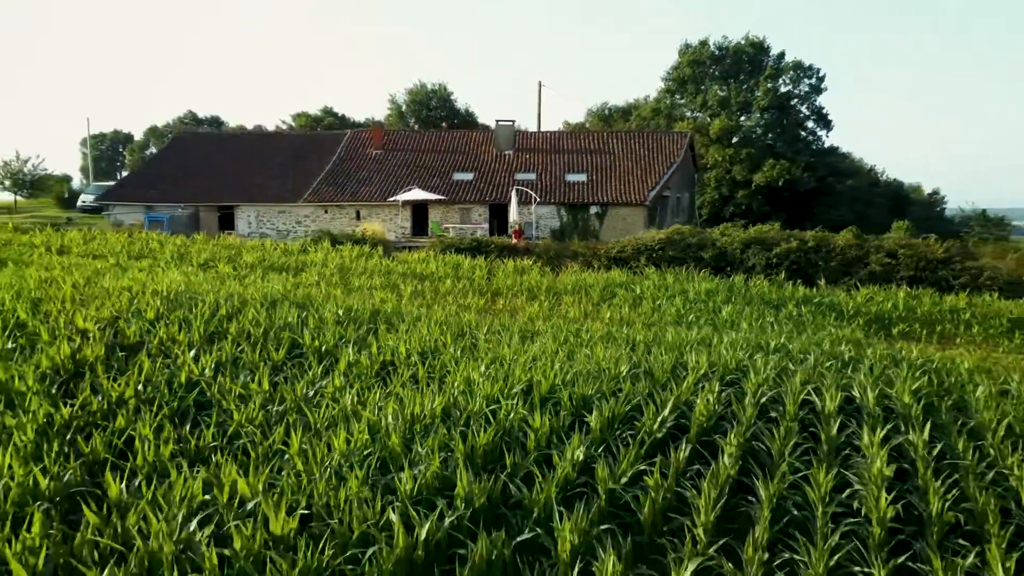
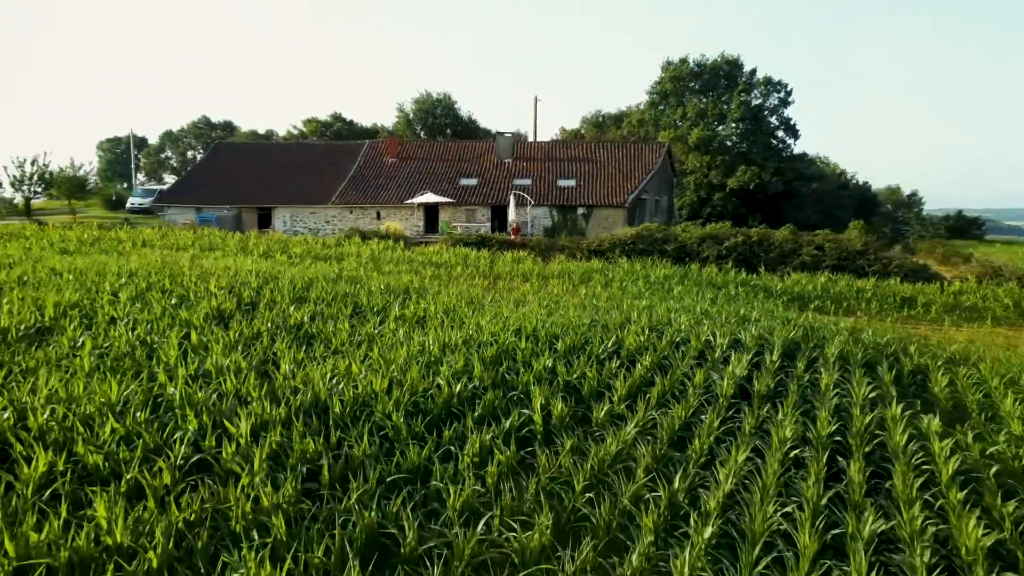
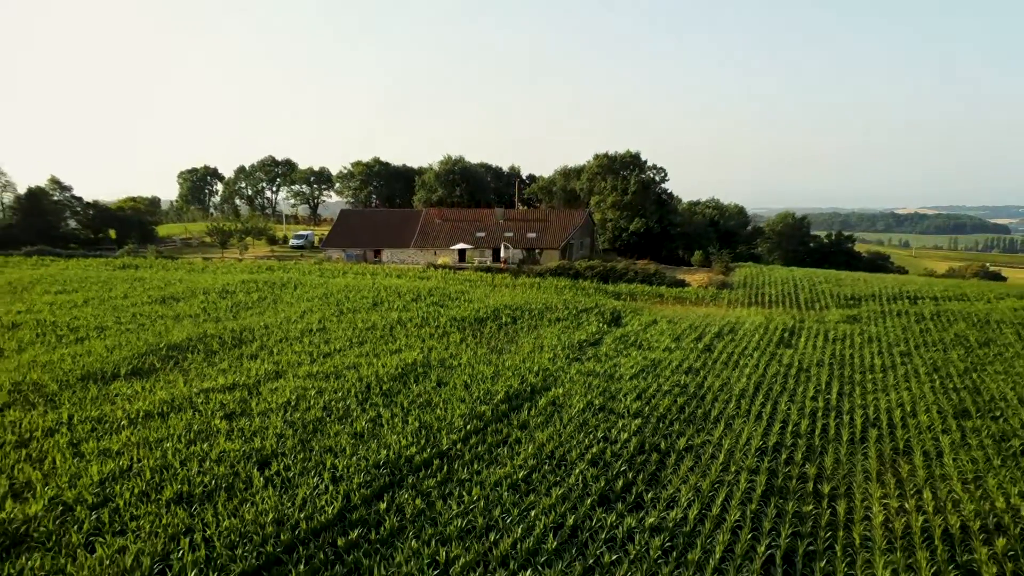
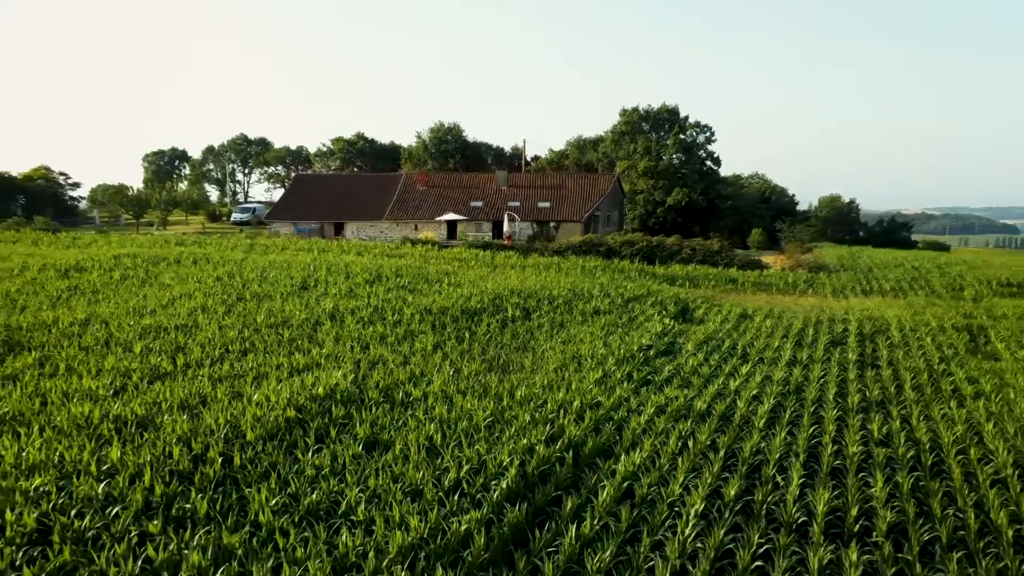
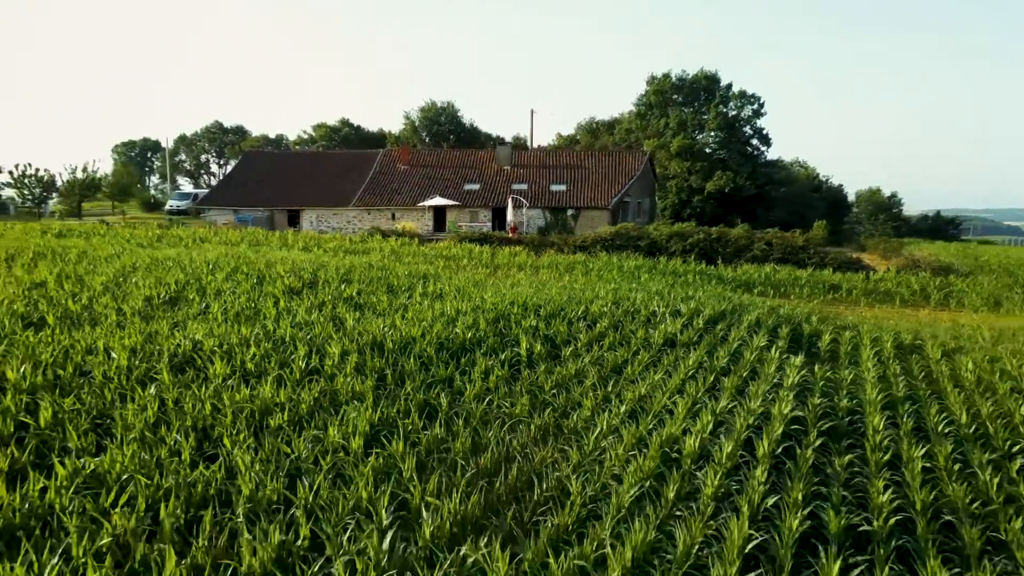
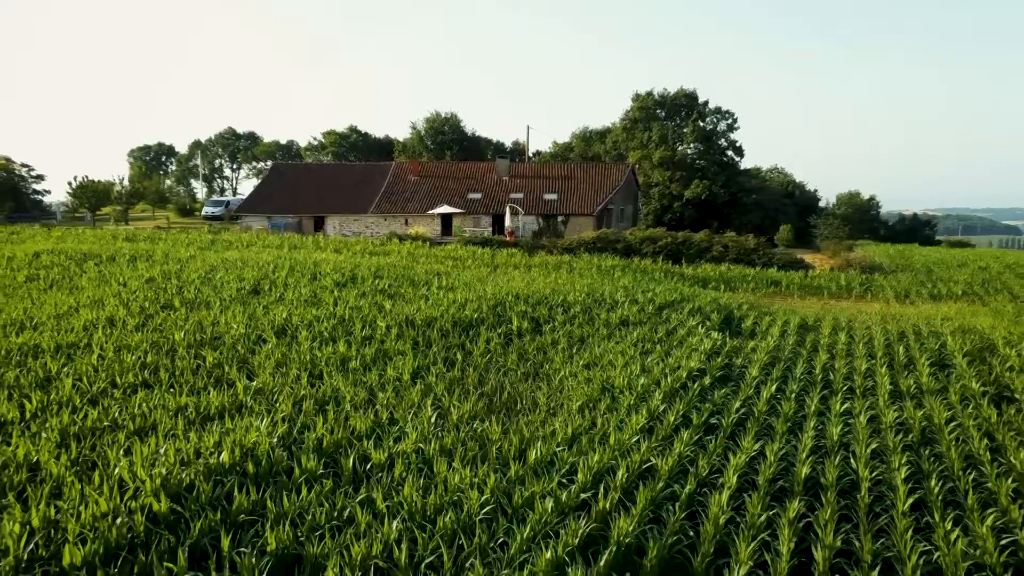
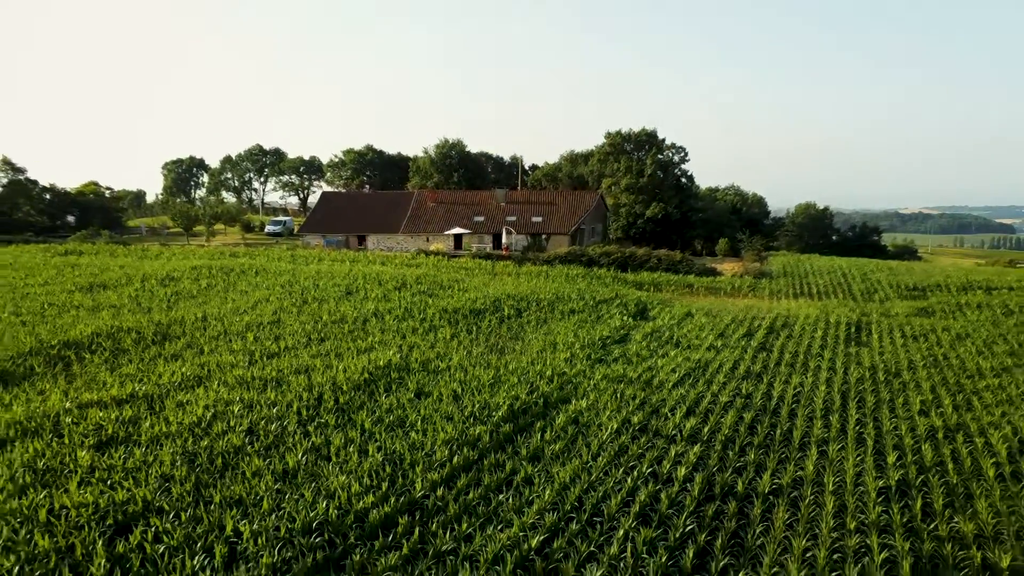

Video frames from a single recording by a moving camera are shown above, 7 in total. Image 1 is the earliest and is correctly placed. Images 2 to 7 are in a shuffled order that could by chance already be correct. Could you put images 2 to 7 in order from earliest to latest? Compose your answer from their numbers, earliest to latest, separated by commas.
2, 5, 6, 4, 7, 3
